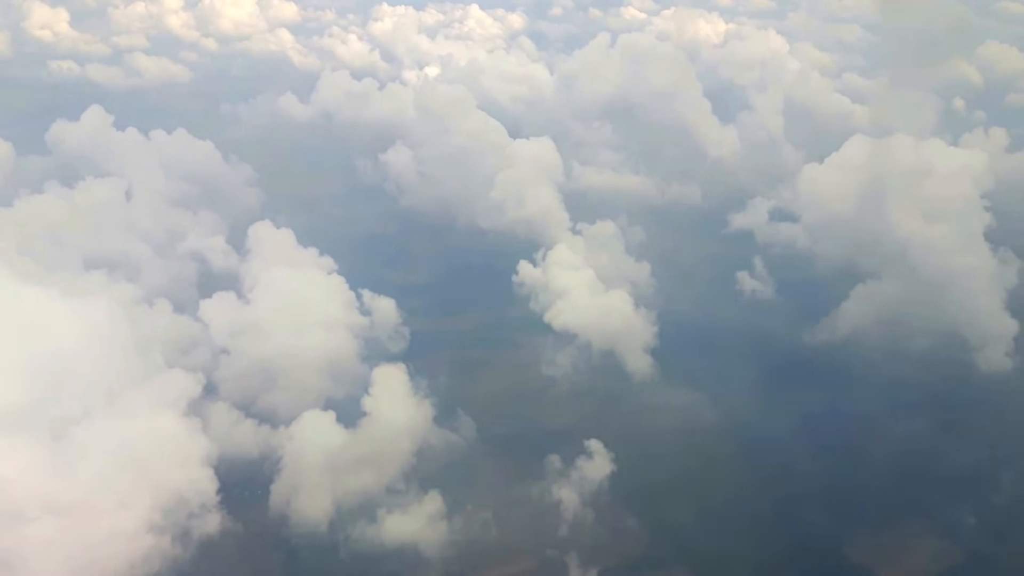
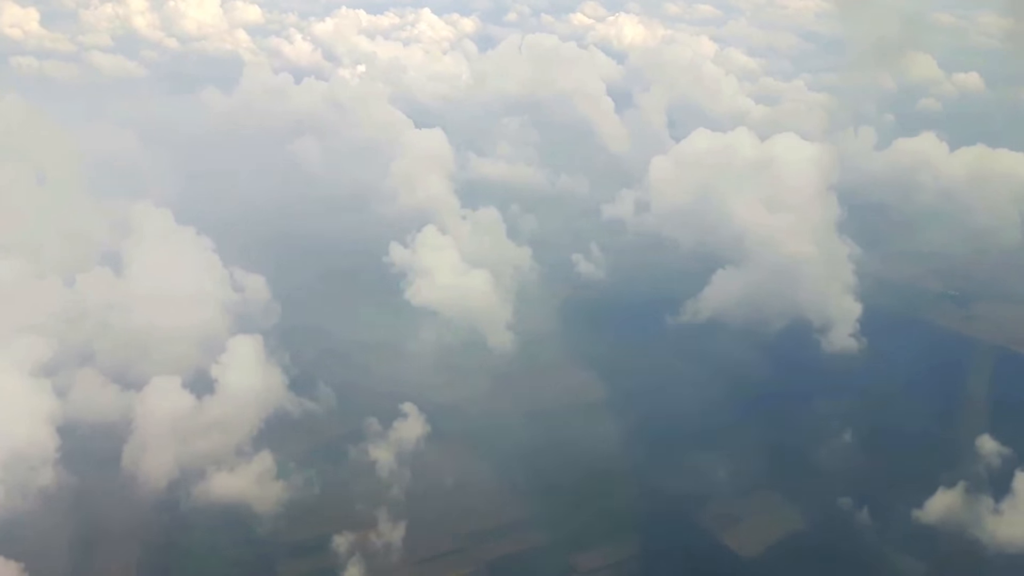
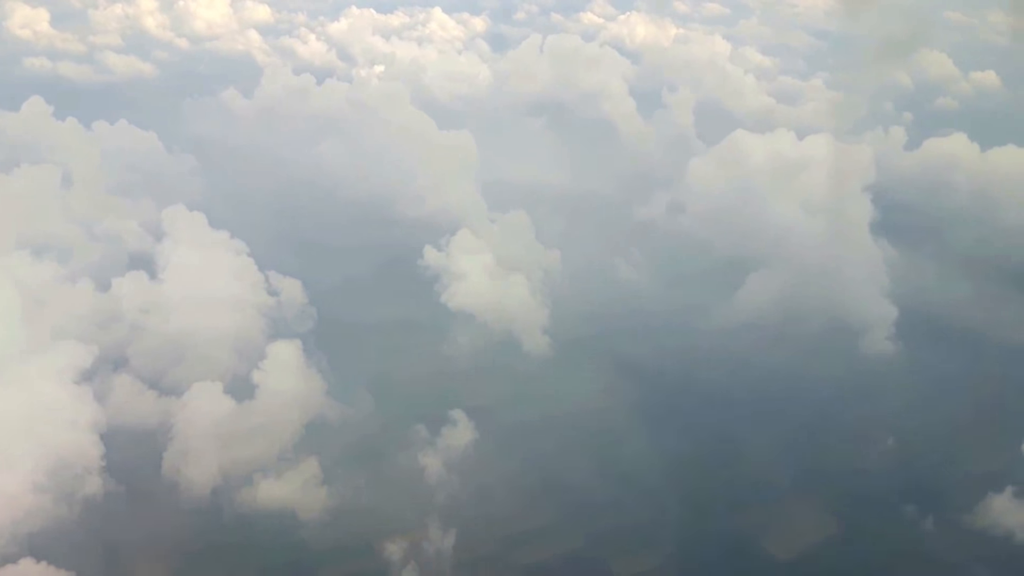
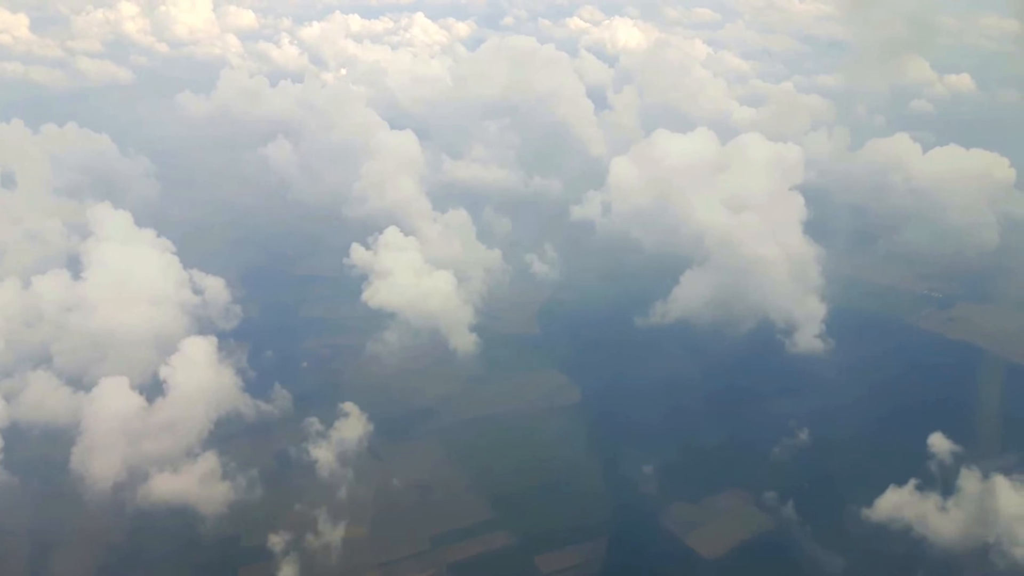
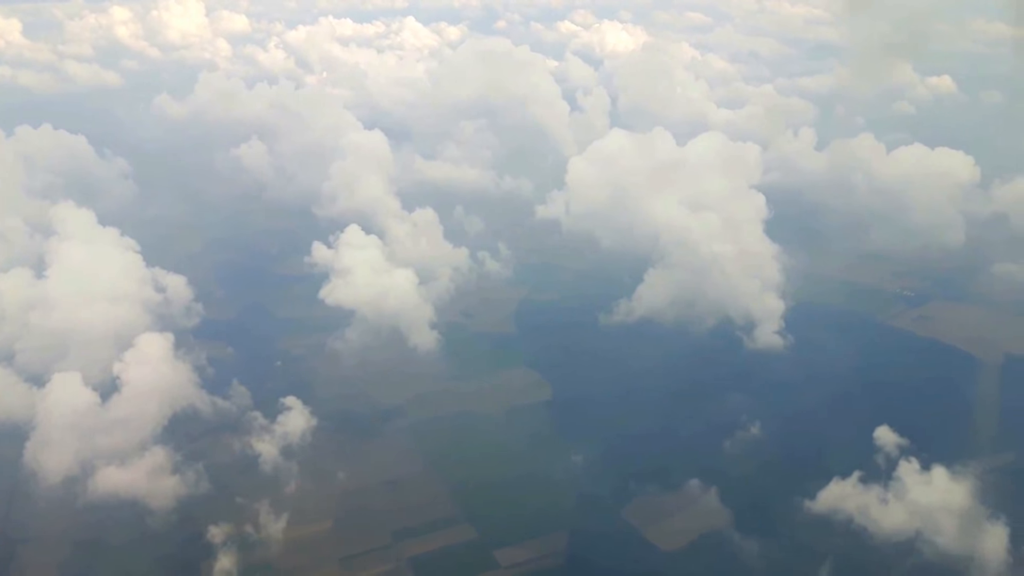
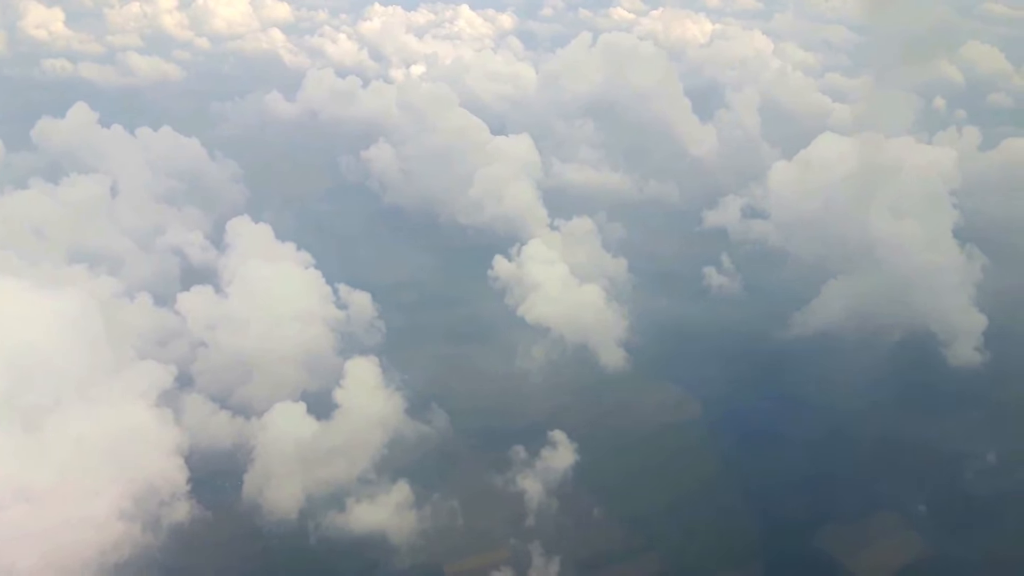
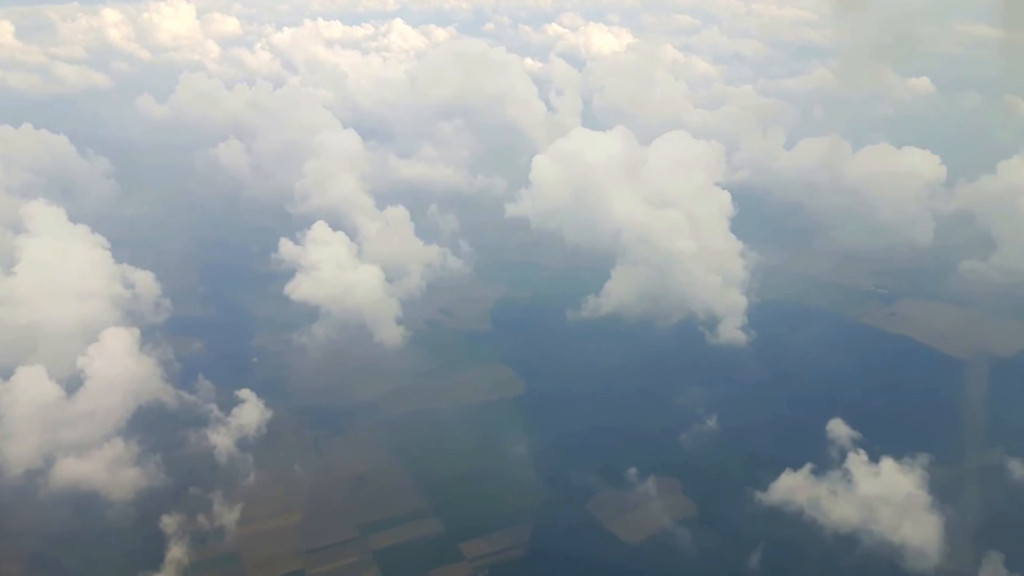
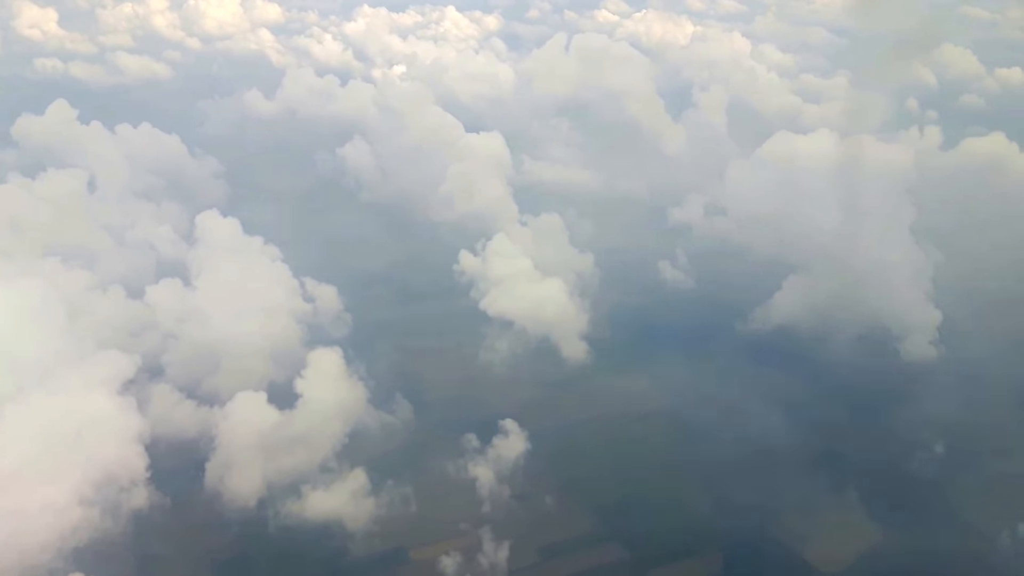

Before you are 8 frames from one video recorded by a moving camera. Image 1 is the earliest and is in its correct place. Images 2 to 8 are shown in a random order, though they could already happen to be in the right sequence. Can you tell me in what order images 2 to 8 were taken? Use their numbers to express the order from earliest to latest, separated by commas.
6, 8, 3, 2, 4, 5, 7
